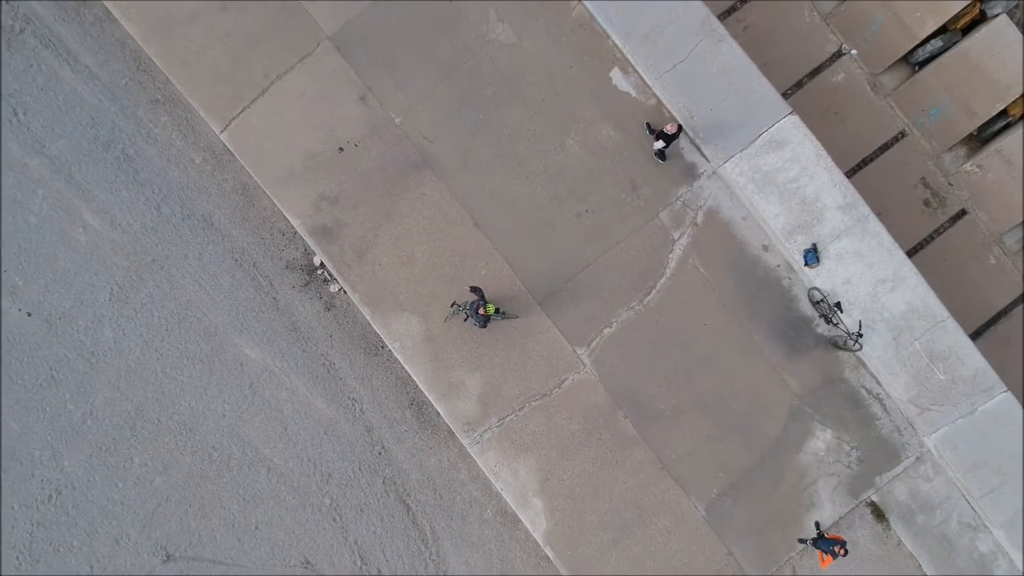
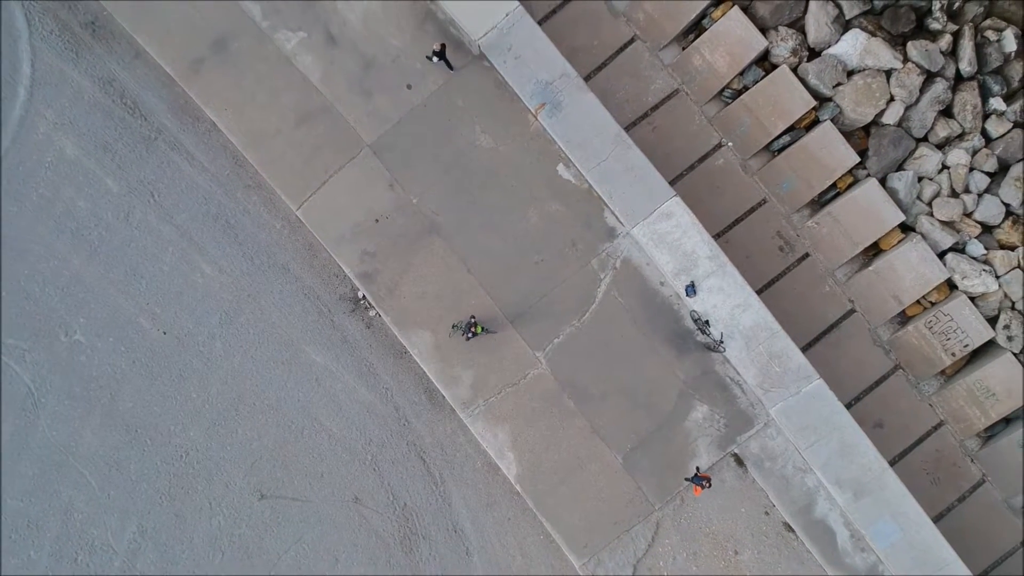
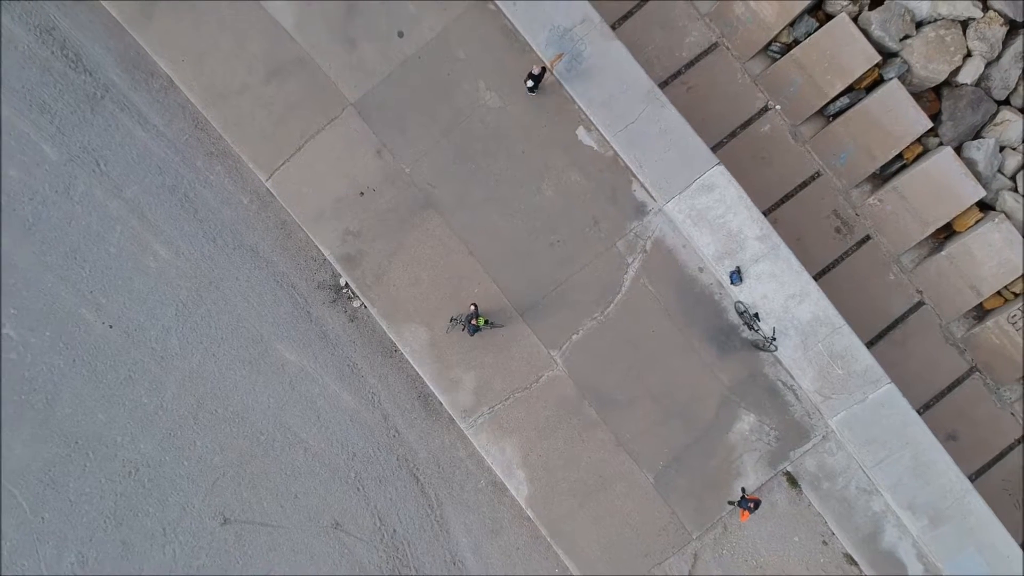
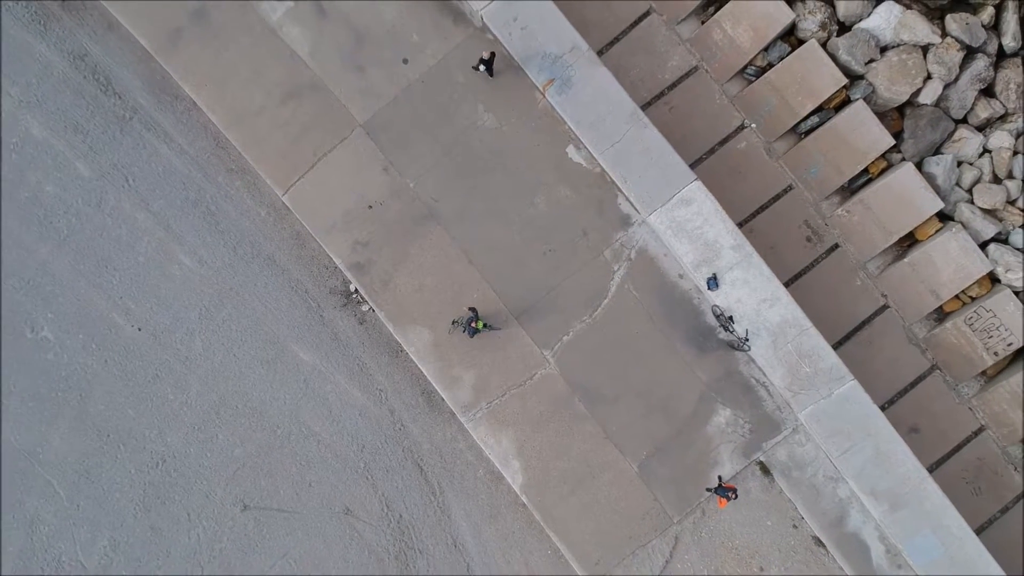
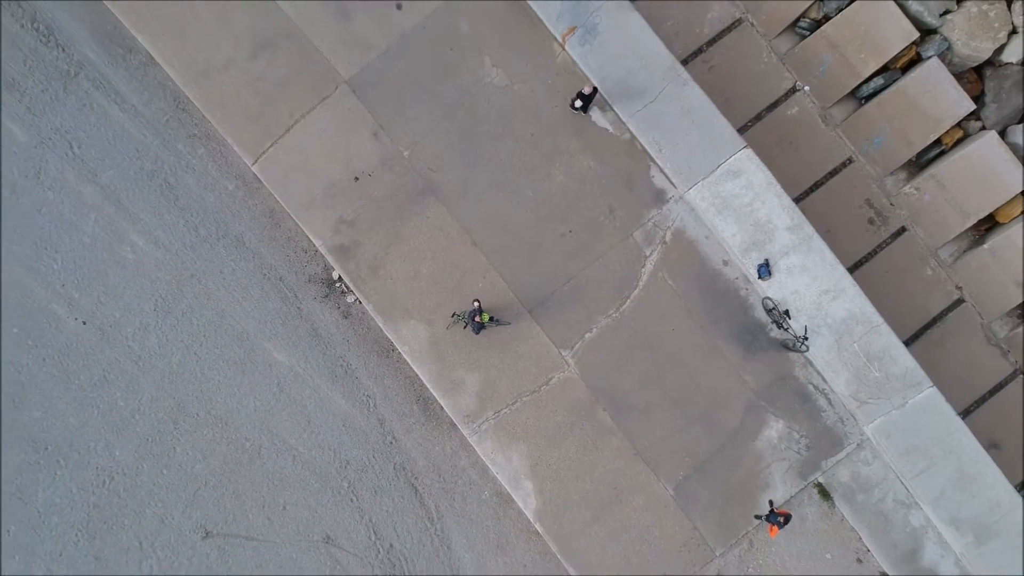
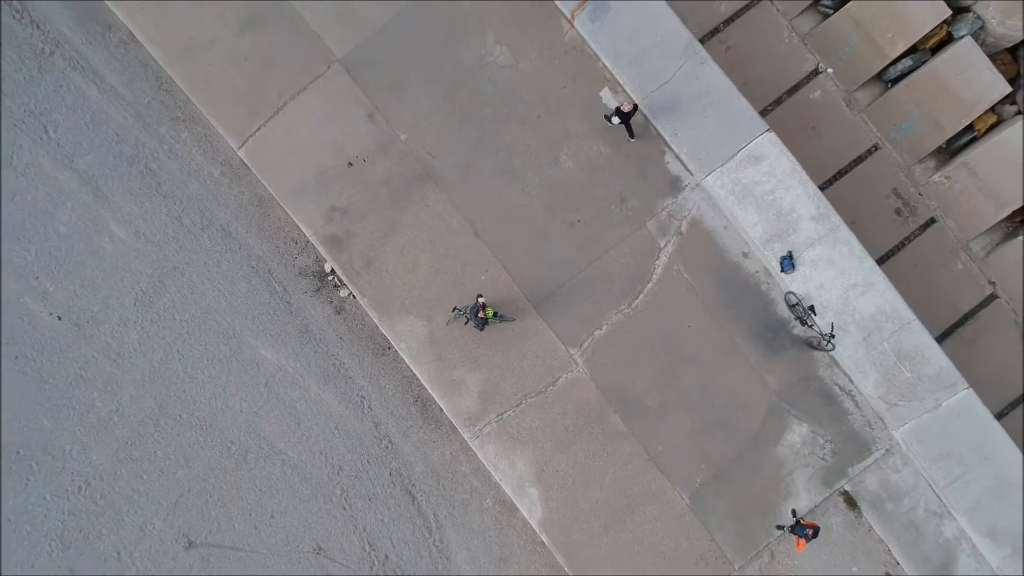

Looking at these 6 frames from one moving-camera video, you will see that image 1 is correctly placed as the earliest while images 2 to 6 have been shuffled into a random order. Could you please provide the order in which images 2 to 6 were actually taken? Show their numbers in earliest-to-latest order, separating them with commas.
6, 5, 3, 4, 2
